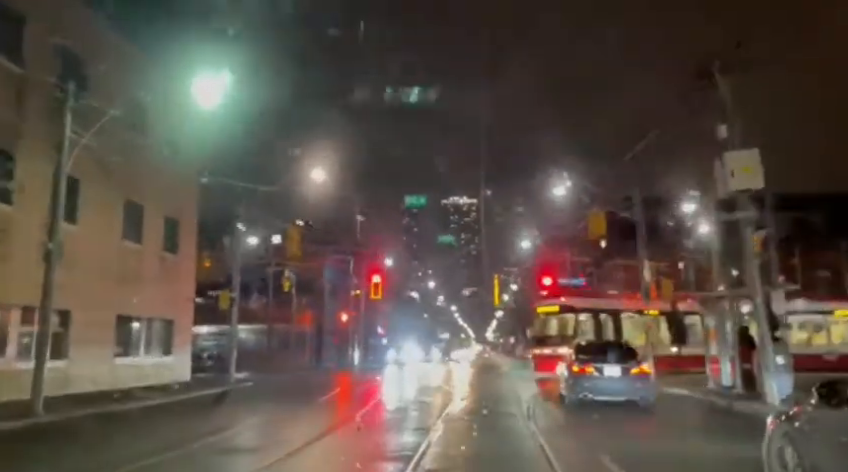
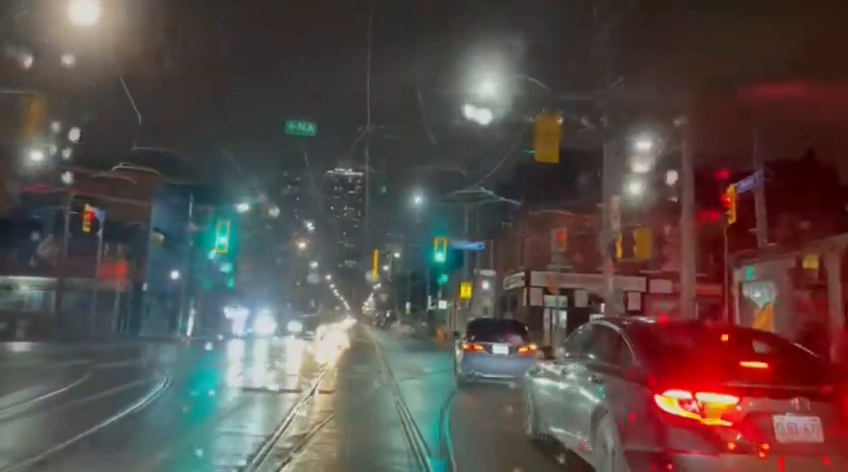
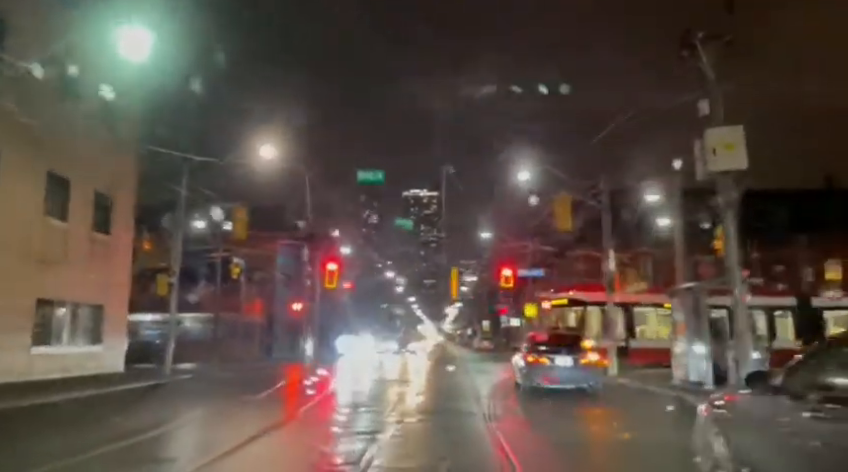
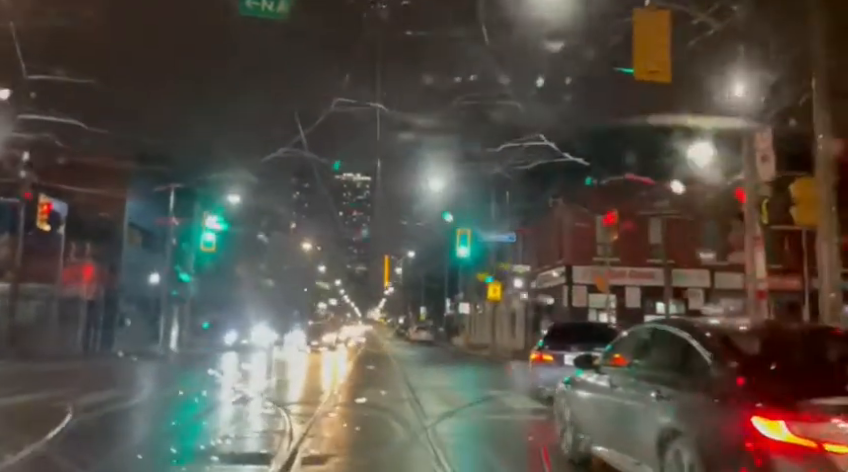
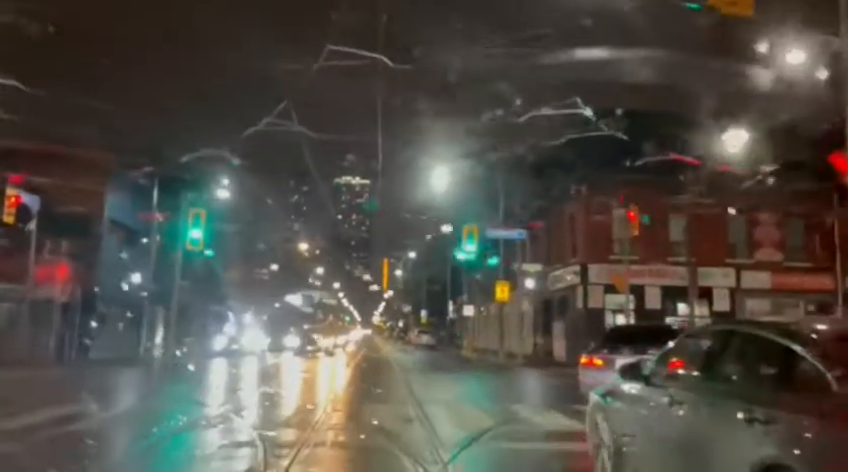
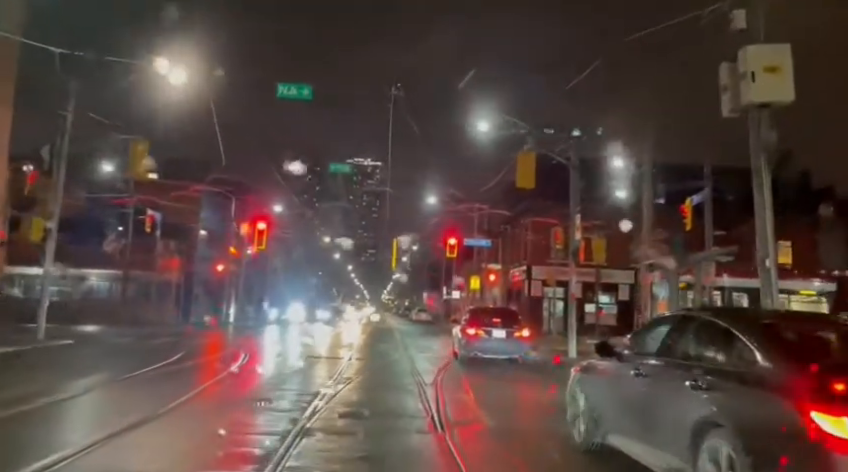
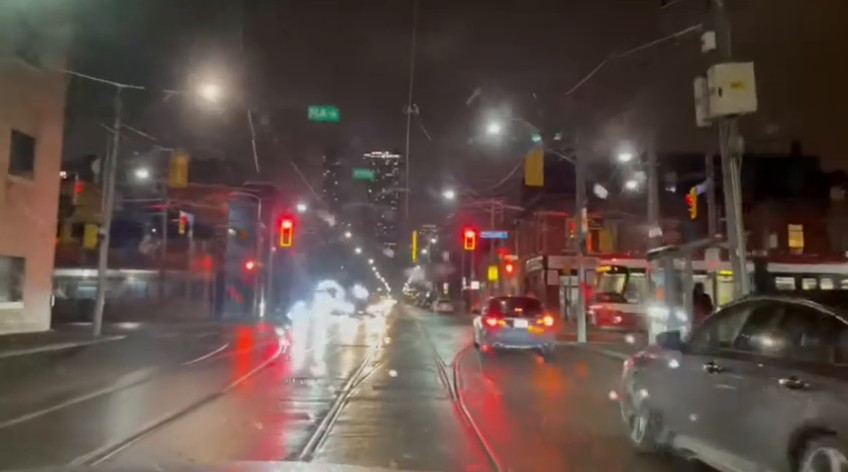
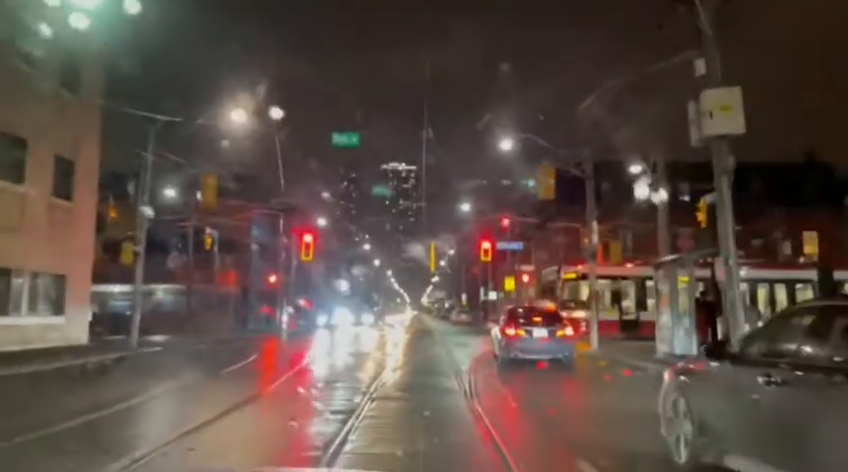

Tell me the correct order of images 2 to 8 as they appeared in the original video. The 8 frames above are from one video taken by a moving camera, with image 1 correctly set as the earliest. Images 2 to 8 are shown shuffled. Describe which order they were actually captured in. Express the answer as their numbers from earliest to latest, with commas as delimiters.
3, 8, 7, 6, 2, 4, 5
